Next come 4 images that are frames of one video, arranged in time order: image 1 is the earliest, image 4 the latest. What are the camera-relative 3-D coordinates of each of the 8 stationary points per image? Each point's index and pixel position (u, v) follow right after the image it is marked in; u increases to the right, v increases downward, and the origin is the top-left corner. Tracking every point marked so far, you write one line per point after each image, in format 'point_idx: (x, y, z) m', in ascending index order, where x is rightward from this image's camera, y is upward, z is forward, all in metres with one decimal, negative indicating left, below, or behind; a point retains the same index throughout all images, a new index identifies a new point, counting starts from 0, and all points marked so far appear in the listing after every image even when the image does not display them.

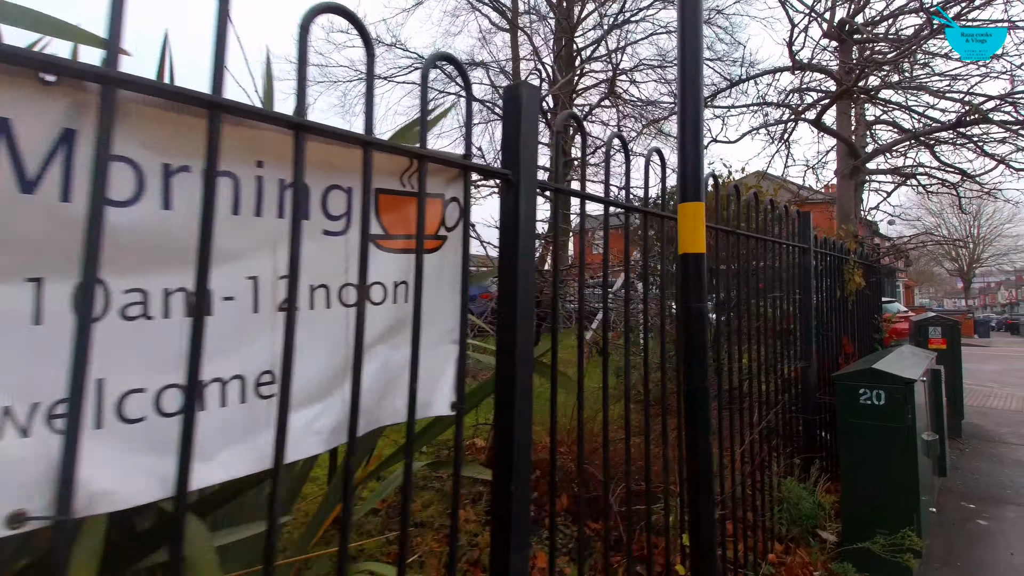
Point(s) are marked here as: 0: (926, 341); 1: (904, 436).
0: (+5.2, -0.7, +6.6) m
1: (+2.3, -0.9, +3.1) m
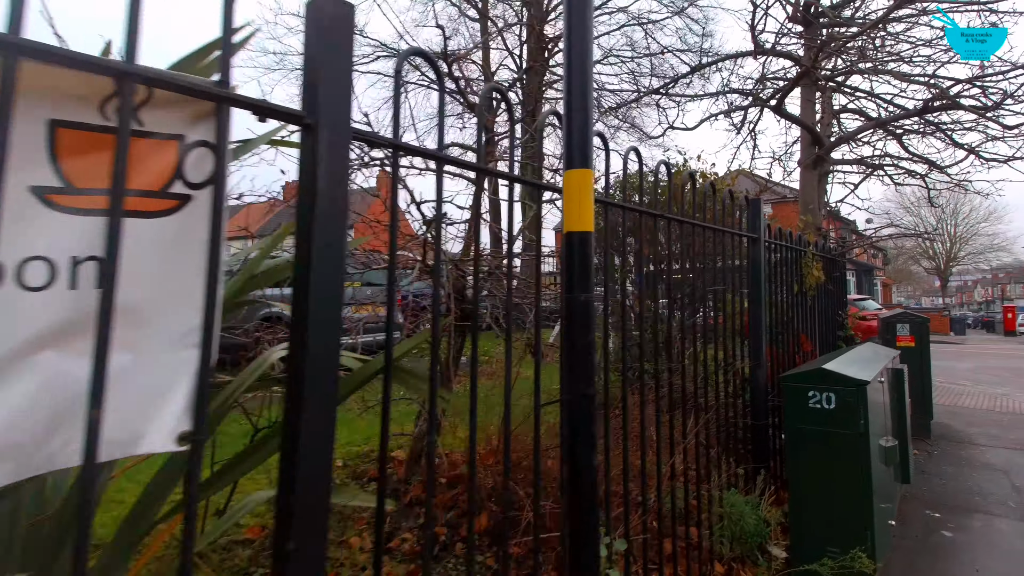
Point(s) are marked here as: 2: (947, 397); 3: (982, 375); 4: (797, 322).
0: (+4.6, -0.6, +6.3) m
1: (+1.9, -0.8, +2.8) m
2: (+7.5, -1.9, +9.0) m
3: (+10.8, -2.0, +12.1) m
4: (+2.3, -0.3, +4.3) m
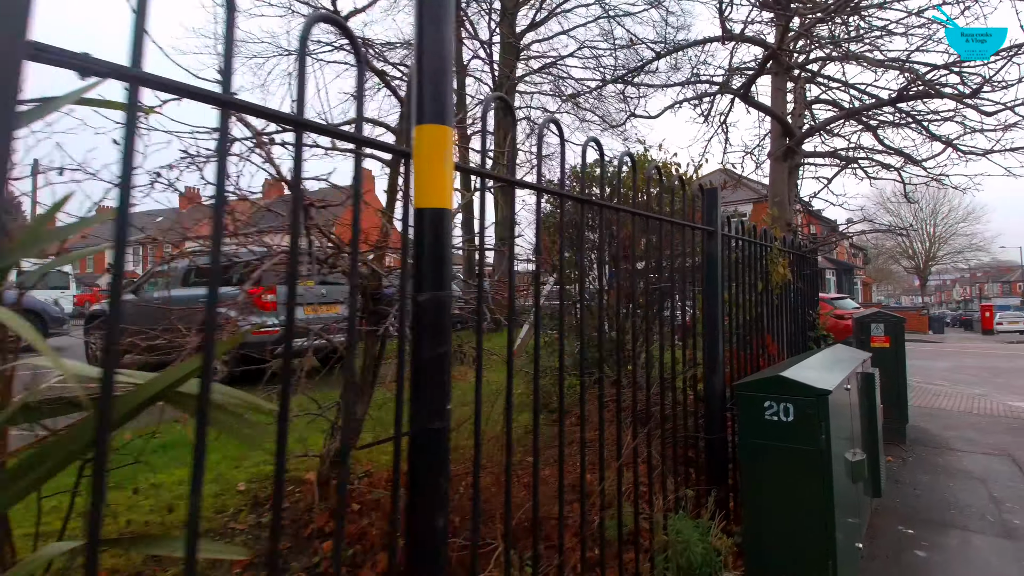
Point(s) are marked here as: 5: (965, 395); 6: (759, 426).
0: (+4.1, -0.6, +6.1) m
1: (+1.5, -0.8, +2.5) m
2: (+6.9, -1.9, +8.8) m
3: (+10.2, -2.0, +11.9) m
4: (+1.9, -0.3, +3.9) m
5: (+8.0, -1.9, +9.2) m
6: (+1.2, -0.7, +2.6) m
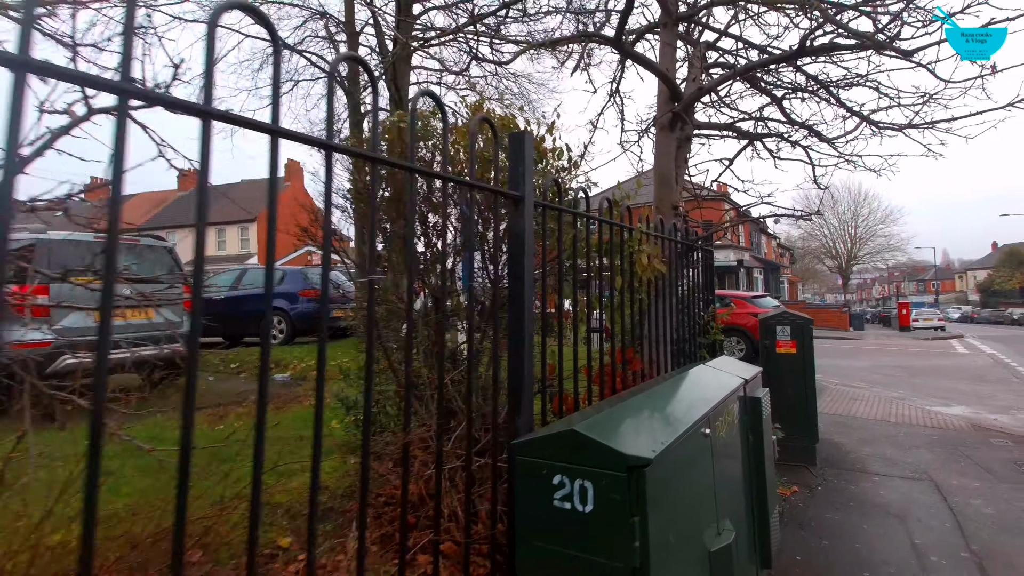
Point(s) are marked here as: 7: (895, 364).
0: (+2.6, -0.6, +5.2) m
1: (+0.3, -0.8, +1.4) m
2: (+5.2, -1.8, +8.2) m
3: (+8.1, -2.0, +11.6) m
4: (+0.6, -0.2, +2.9) m
5: (+6.2, -1.9, +8.7) m
6: (+0.1, -0.7, +1.5) m
7: (+9.8, -1.9, +13.3) m
